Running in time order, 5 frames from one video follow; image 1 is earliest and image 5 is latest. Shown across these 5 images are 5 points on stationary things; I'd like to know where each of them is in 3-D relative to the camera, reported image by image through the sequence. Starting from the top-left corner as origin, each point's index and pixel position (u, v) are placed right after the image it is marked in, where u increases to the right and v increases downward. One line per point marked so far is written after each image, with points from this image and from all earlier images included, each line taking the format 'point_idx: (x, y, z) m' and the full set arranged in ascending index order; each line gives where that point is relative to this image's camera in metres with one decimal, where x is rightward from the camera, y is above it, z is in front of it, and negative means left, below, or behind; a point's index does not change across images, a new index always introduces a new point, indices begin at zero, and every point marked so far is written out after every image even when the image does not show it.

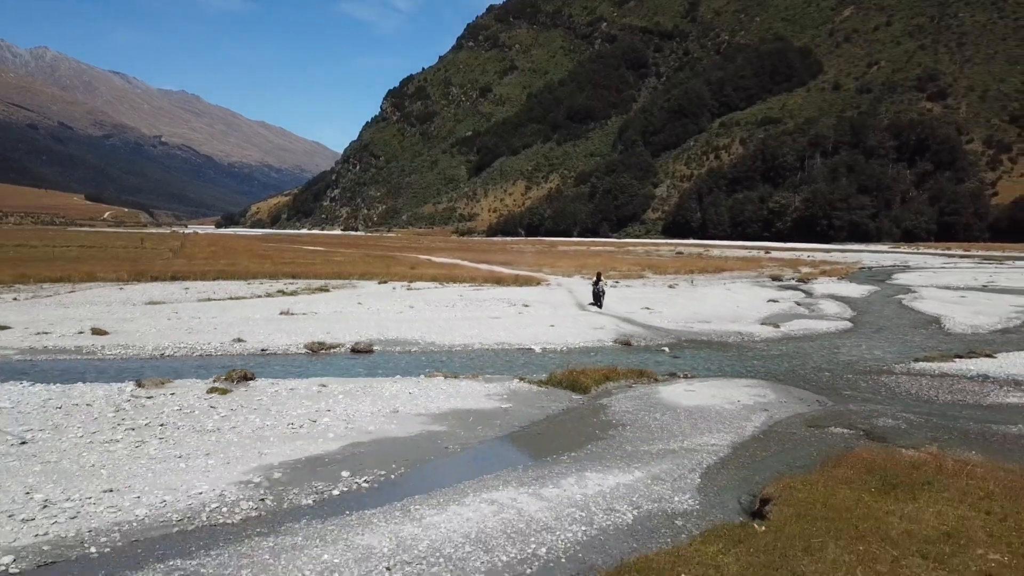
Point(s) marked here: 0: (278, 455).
0: (-4.5, -3.1, +13.8) m
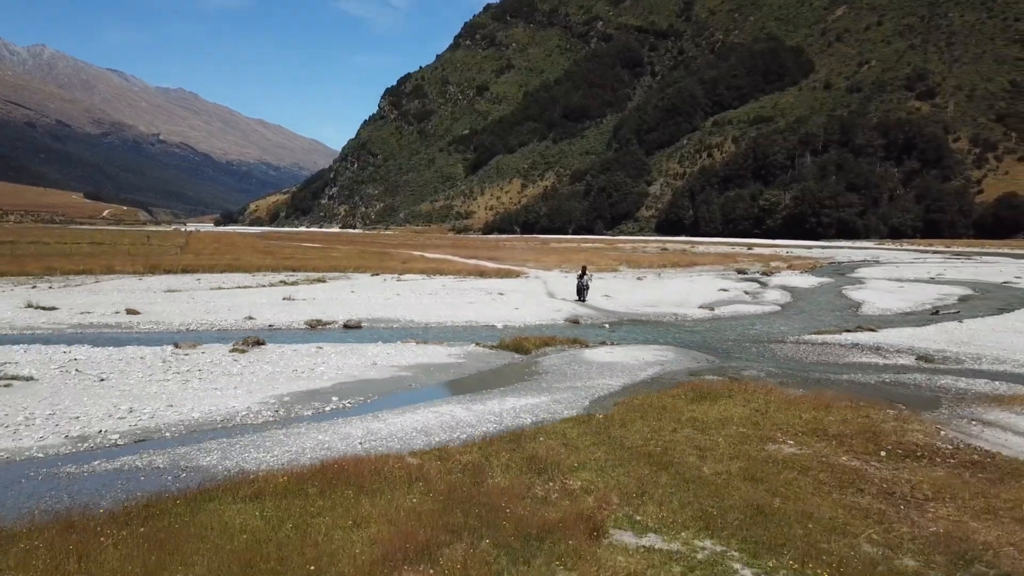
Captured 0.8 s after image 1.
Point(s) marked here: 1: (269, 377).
0: (-6.0, -2.5, +18.9) m
1: (-6.6, -2.4, +19.8) m
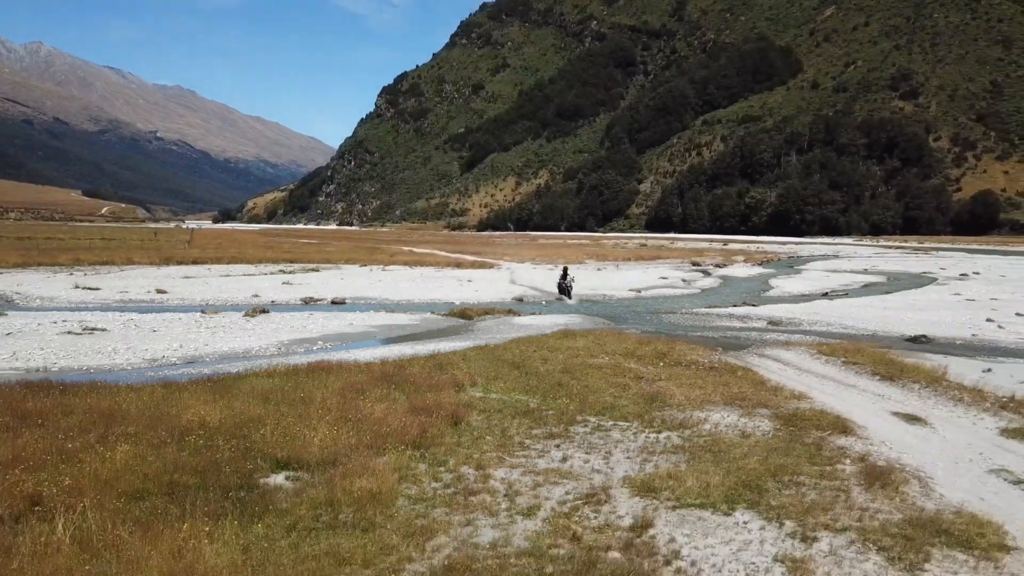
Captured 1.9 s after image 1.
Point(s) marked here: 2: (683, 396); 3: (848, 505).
0: (-8.4, -1.7, +26.5) m
1: (-9.0, -1.6, +27.4) m
2: (+4.0, -2.5, +17.0) m
3: (+5.1, -3.2, +10.9) m
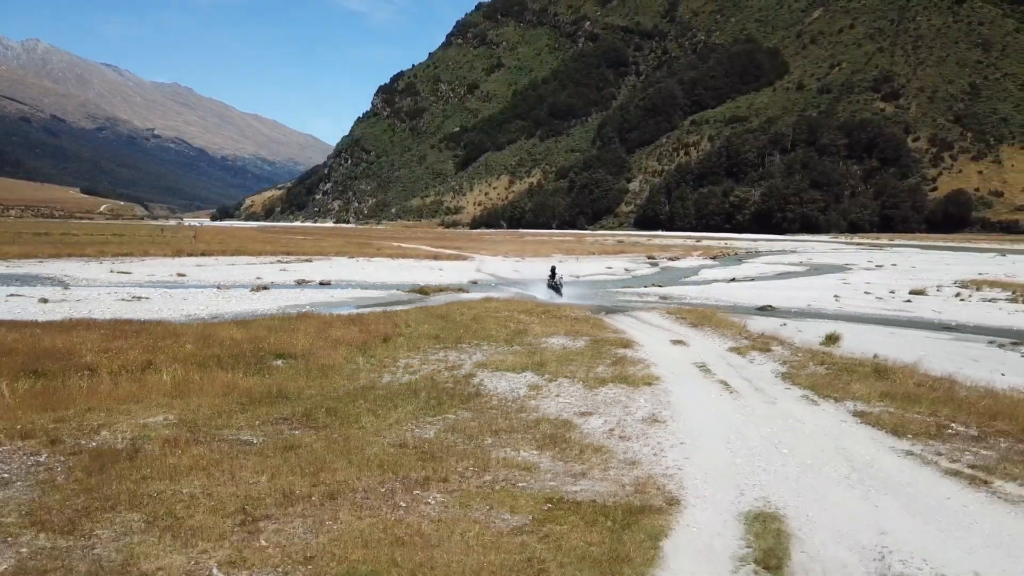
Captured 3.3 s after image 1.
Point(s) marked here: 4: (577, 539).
0: (-11.3, -0.7, +35.5) m
1: (-12.0, -0.6, +36.4) m
2: (+1.0, -1.5, +26.1) m
3: (+2.1, -2.3, +20.0) m
4: (+0.9, -3.5, +10.2) m
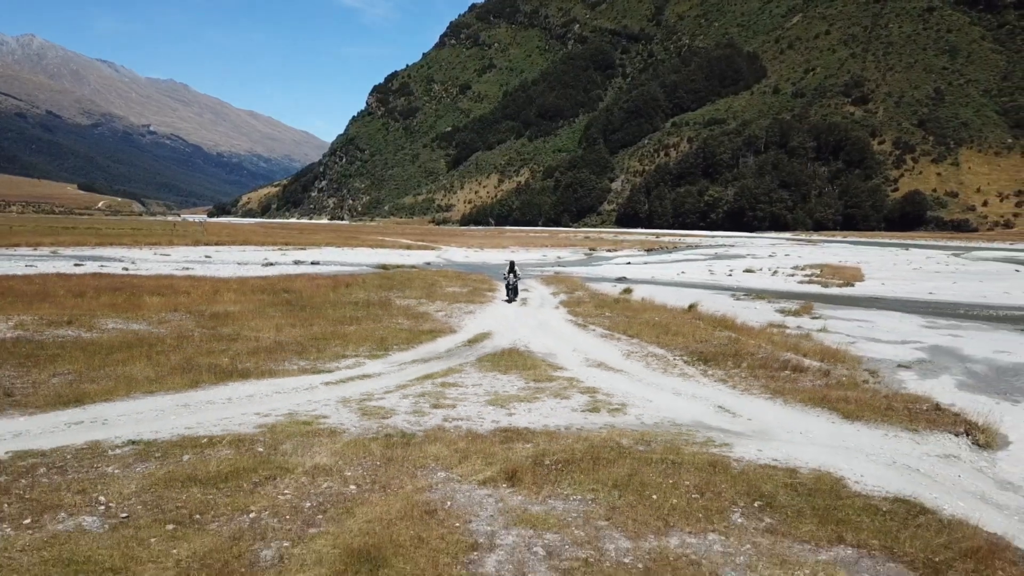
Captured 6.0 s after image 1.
0: (-16.4, +1.2, +52.0) m
1: (-17.1, +1.3, +52.9) m
2: (-4.0, +0.2, +42.6) m
3: (-2.8, -0.5, +36.5) m
4: (-4.0, -1.7, +26.7) m
